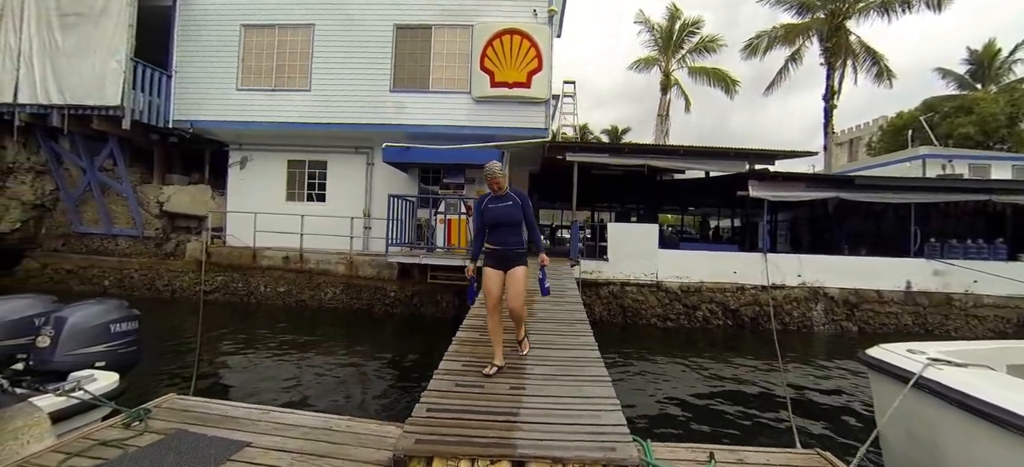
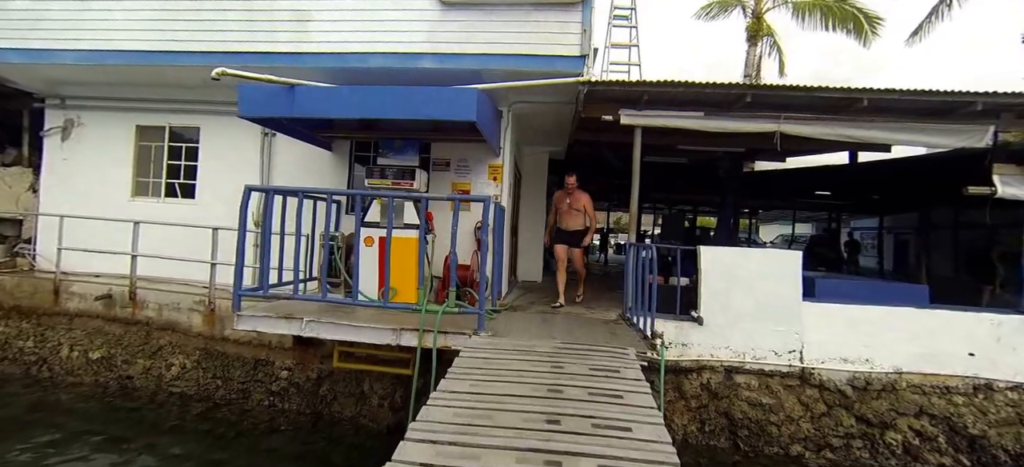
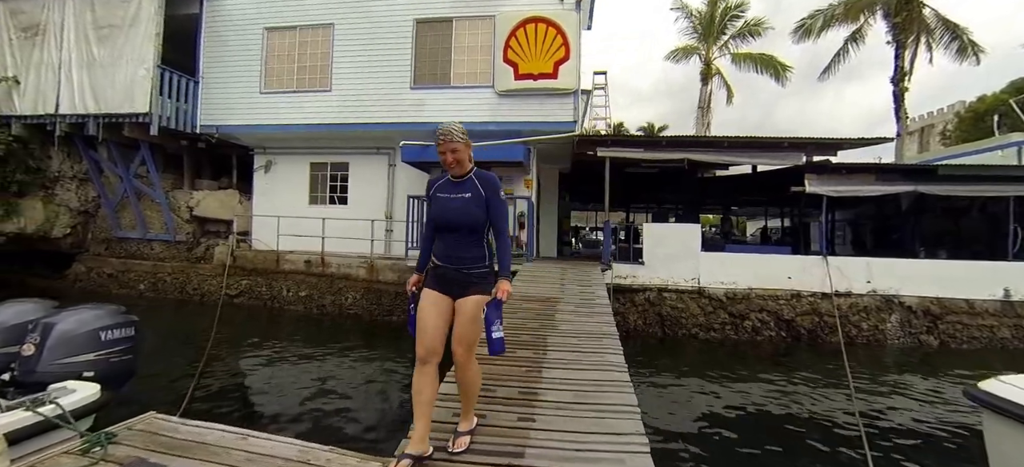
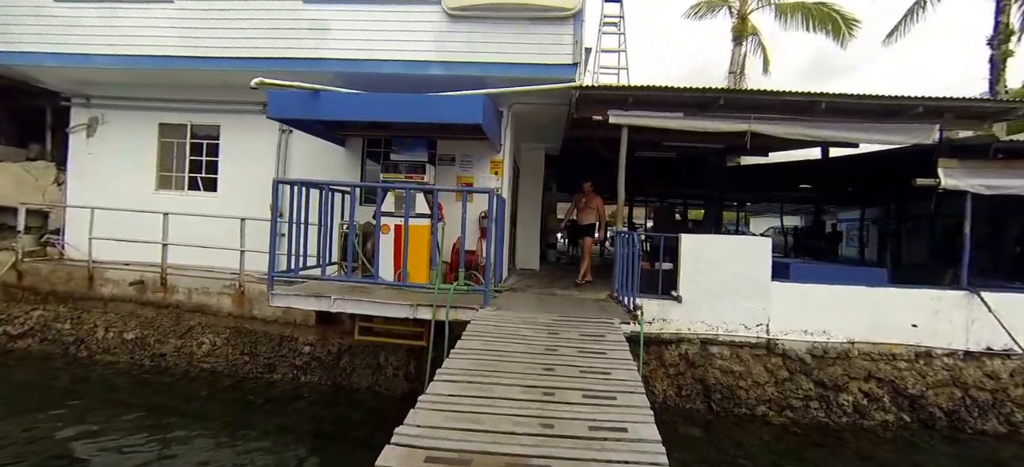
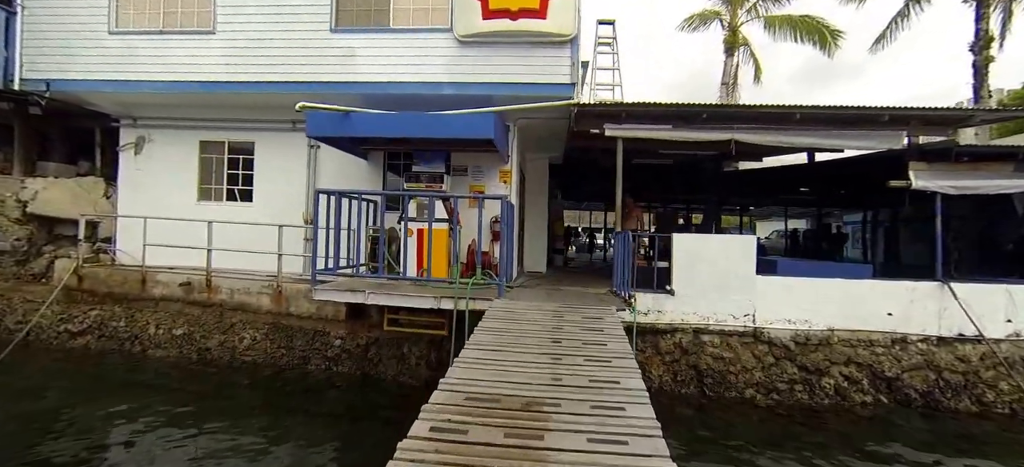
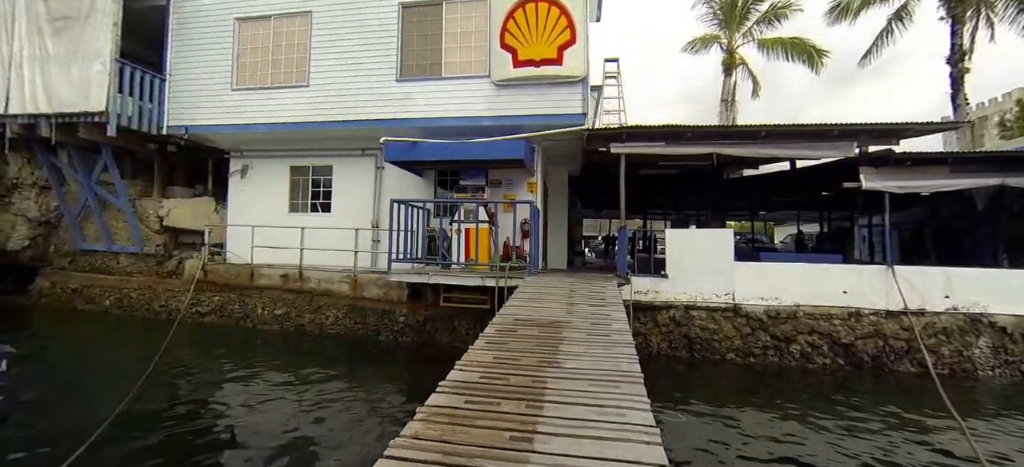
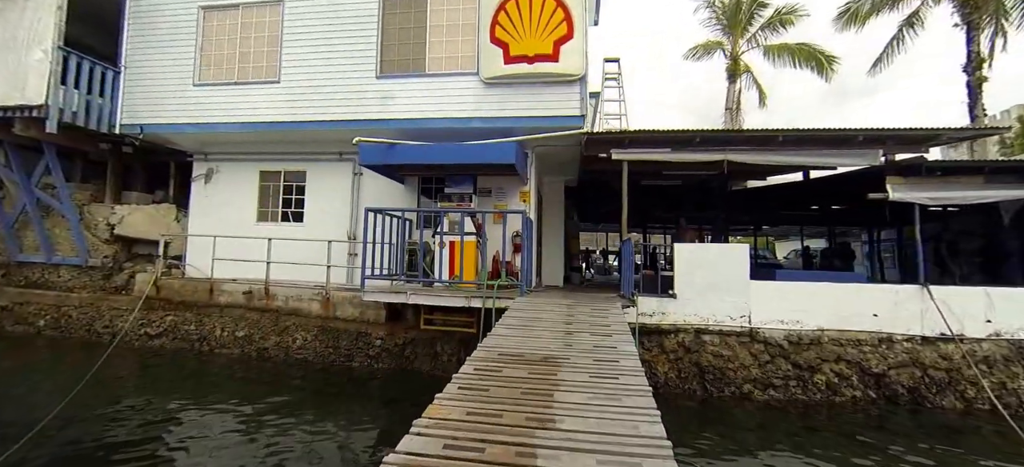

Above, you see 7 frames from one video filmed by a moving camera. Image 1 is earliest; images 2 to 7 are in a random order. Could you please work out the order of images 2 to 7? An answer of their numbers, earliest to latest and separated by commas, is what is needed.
3, 6, 7, 5, 4, 2
